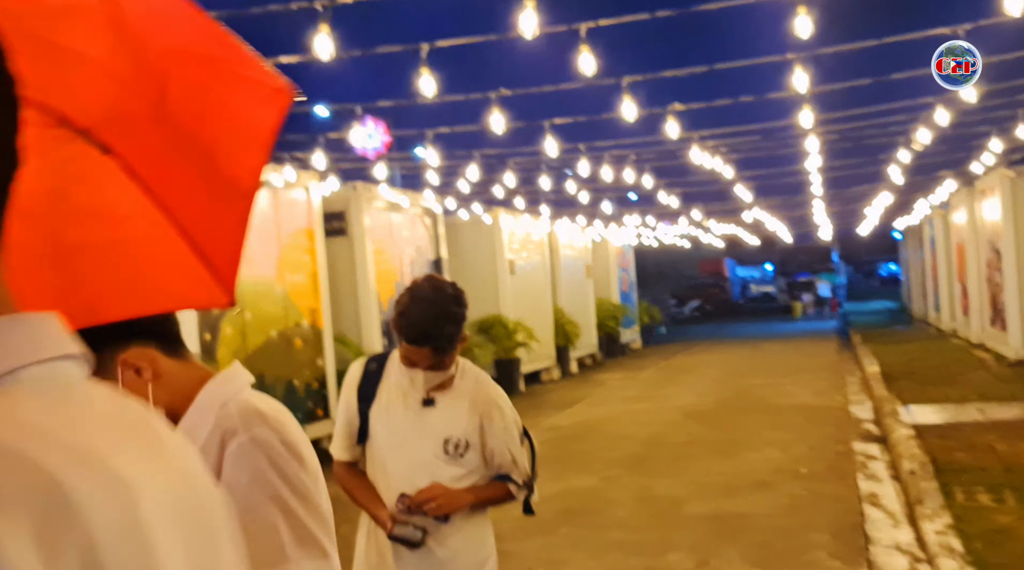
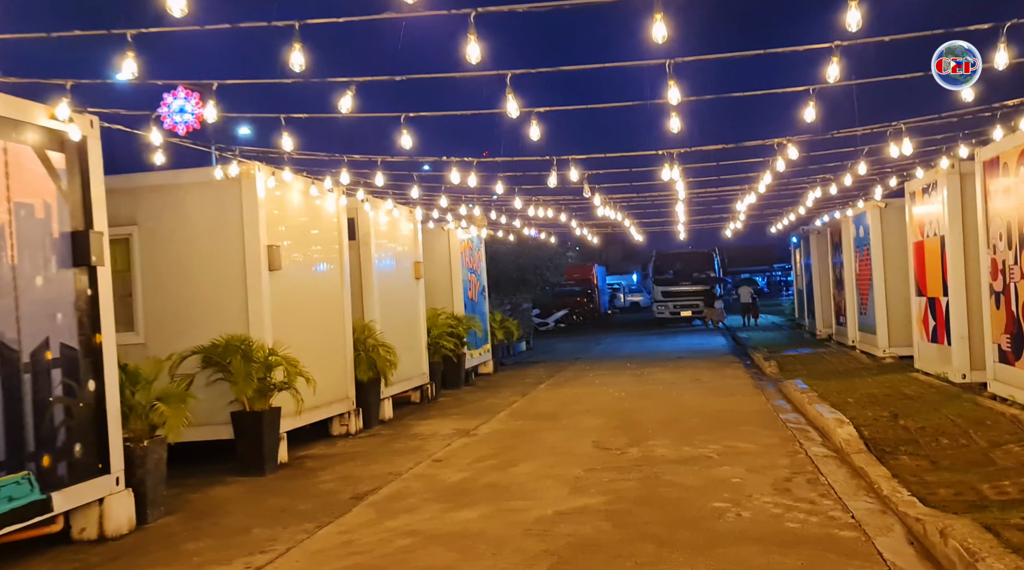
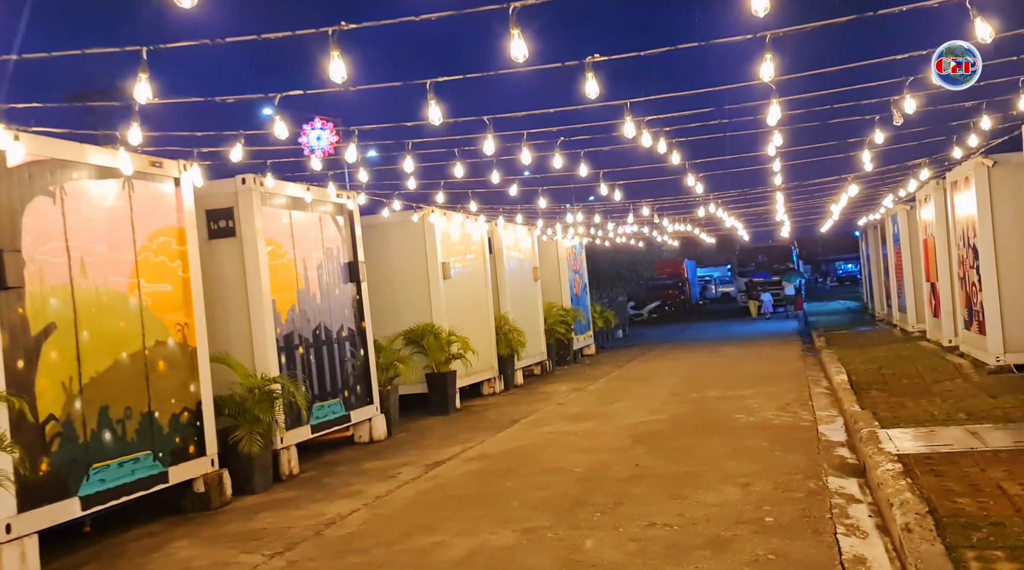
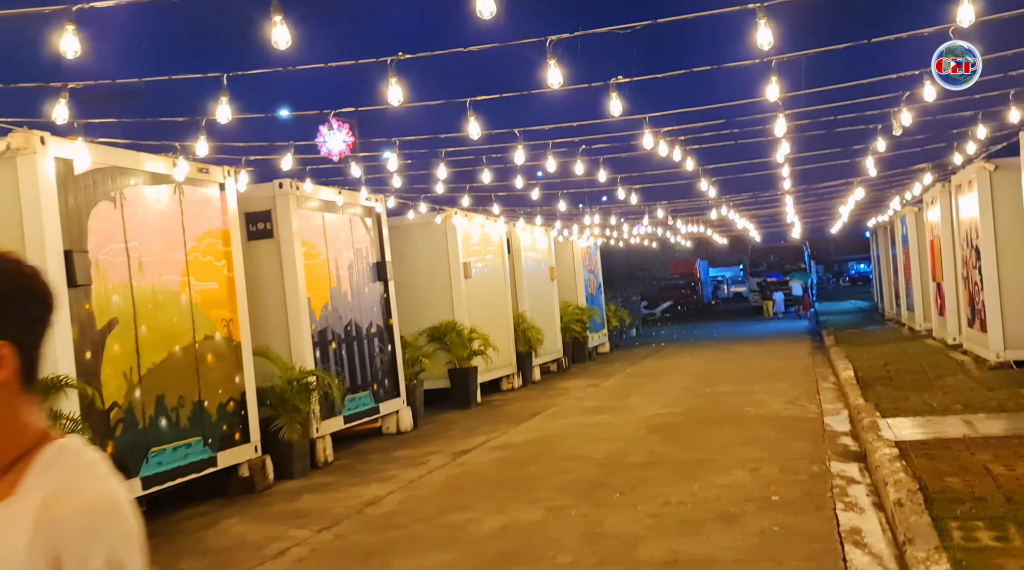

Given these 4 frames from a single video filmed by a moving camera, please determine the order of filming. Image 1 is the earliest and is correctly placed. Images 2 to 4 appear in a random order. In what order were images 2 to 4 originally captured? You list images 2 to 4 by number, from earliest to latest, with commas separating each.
4, 3, 2
